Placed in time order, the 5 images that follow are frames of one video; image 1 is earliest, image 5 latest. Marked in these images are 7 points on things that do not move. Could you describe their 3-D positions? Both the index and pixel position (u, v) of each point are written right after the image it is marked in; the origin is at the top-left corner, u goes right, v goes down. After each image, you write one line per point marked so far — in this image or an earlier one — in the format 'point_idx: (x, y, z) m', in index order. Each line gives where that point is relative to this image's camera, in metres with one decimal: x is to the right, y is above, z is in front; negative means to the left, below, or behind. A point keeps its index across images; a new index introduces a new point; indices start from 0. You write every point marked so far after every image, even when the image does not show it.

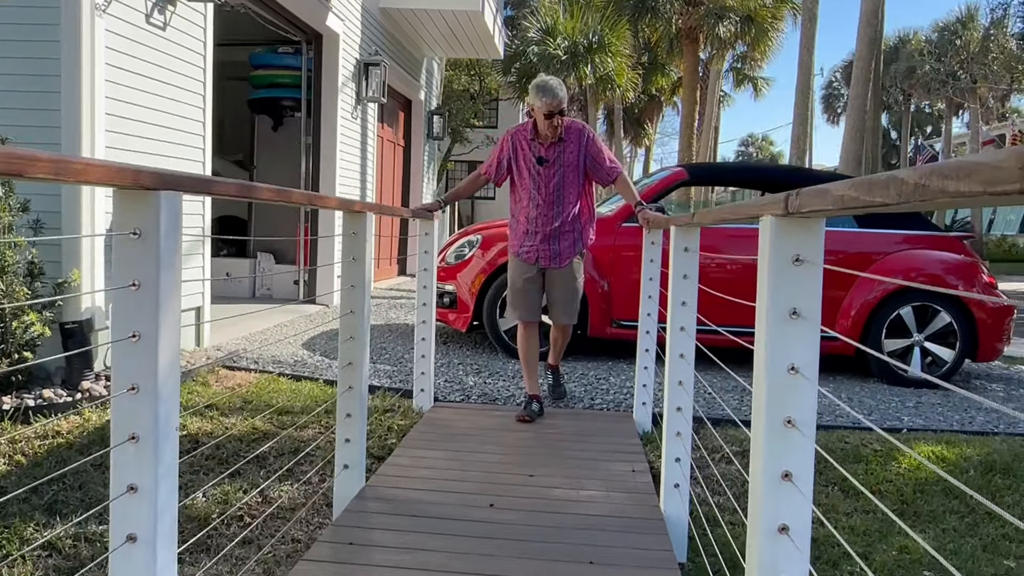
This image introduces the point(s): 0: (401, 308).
0: (-0.9, -0.2, +6.8) m
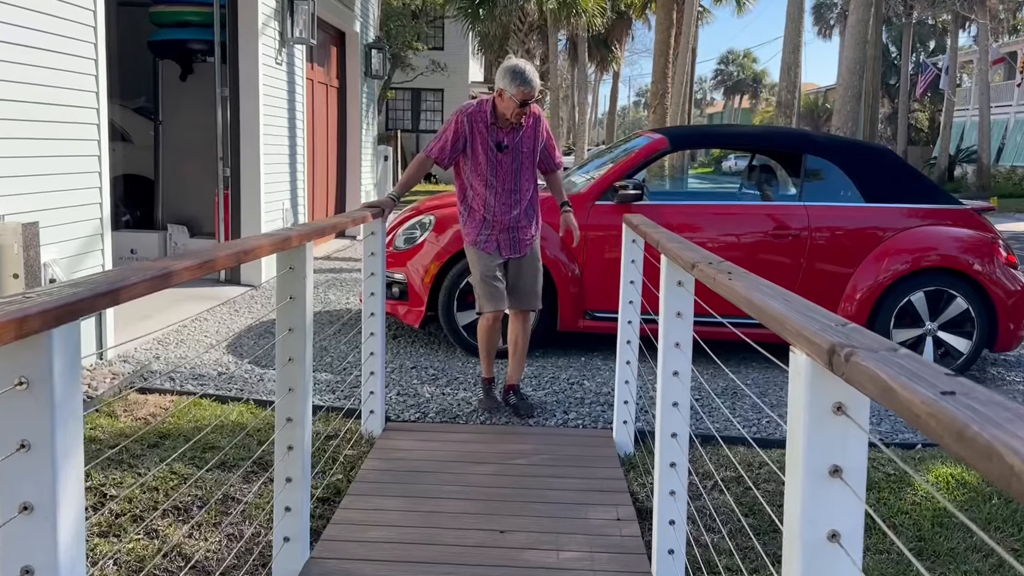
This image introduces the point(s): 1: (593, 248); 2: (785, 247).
0: (-1.2, 0.0, +6.0) m
1: (+0.4, +0.2, +4.8) m
2: (+1.4, +0.2, +4.7) m
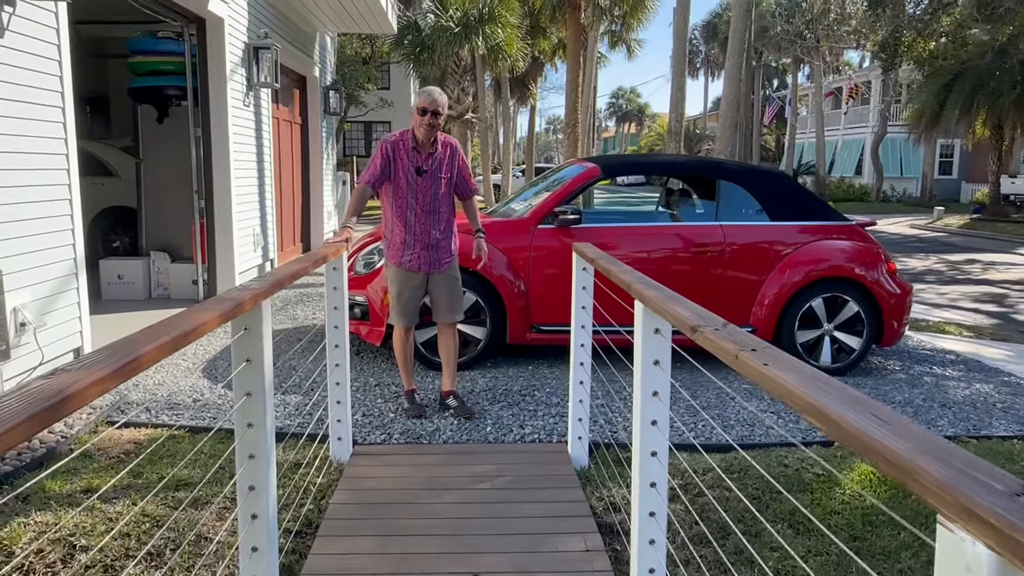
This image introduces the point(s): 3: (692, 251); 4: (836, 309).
0: (-1.5, -0.2, +6.6) m
1: (+0.1, +0.1, +5.5) m
2: (+1.1, +0.2, +5.4) m
3: (+1.1, +0.2, +5.4) m
4: (+2.0, -0.1, +5.5) m
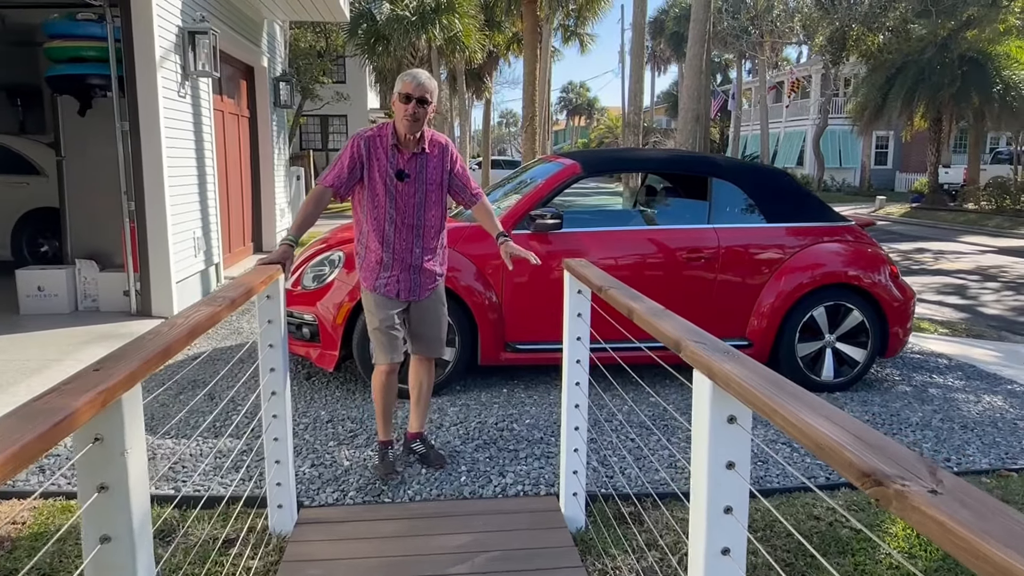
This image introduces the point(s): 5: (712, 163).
0: (-1.7, -0.3, +5.9) m
1: (0.0, +0.1, +4.9) m
2: (+1.0, +0.1, +4.9) m
3: (+0.9, +0.2, +4.9) m
4: (+1.8, -0.2, +5.0) m
5: (+1.2, +0.7, +5.2) m
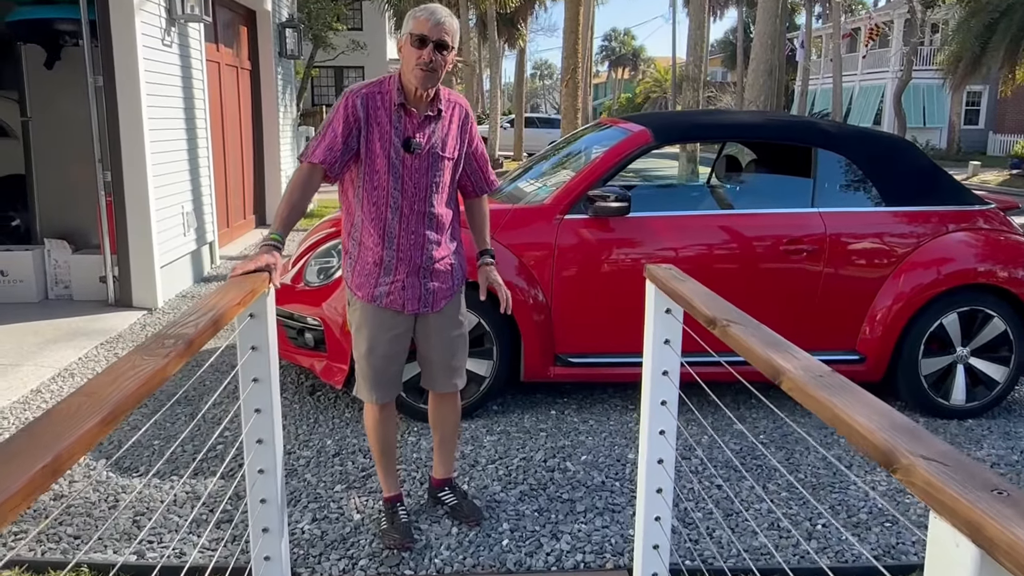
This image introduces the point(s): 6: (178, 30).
0: (-1.5, -0.2, +5.0) m
1: (+0.2, +0.1, +3.9) m
2: (+1.2, +0.1, +3.9) m
3: (+1.1, +0.2, +3.9) m
4: (+2.0, -0.2, +4.0) m
5: (+1.4, +0.7, +4.2) m
6: (-2.1, +1.6, +5.6) m
